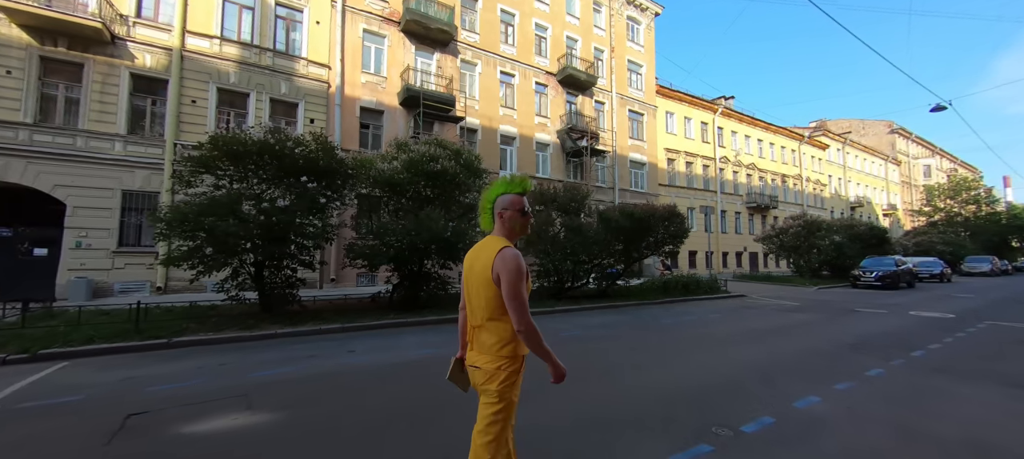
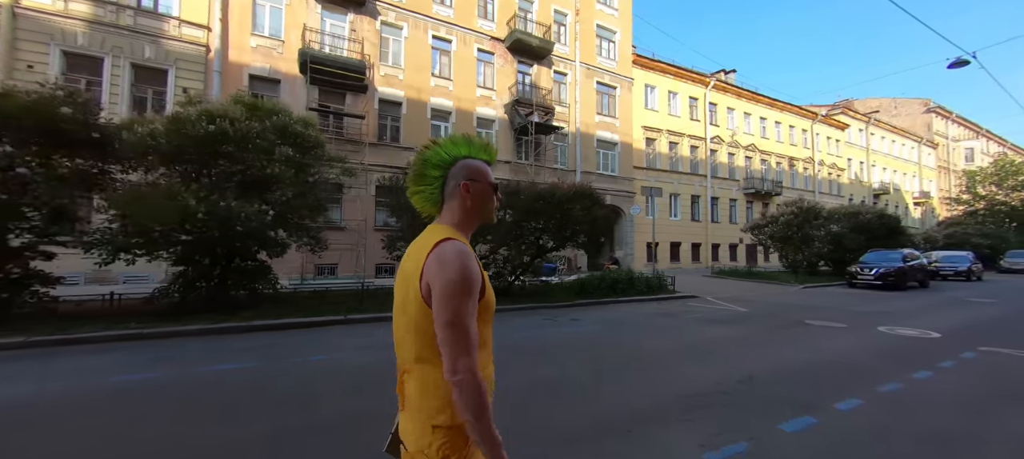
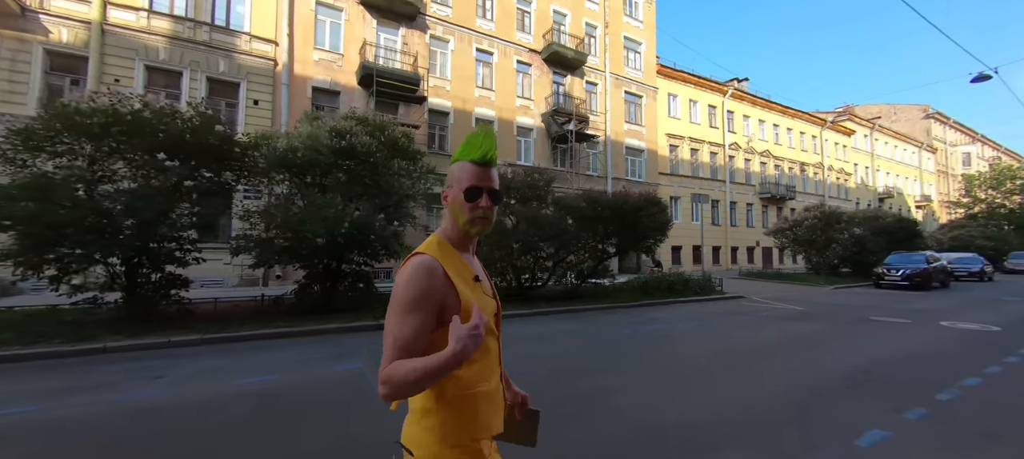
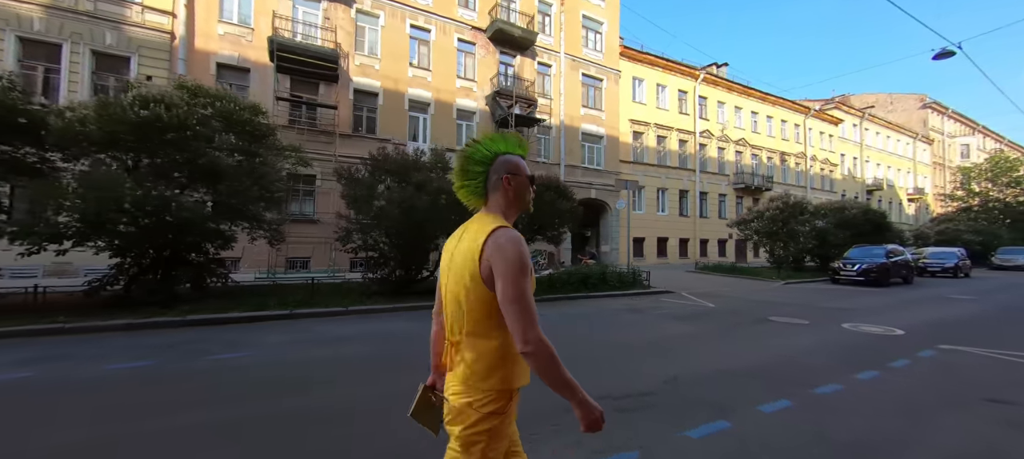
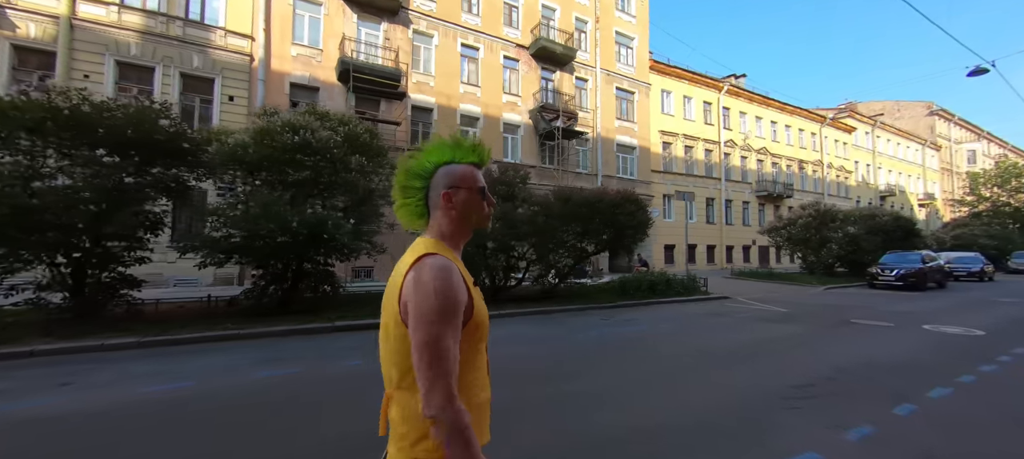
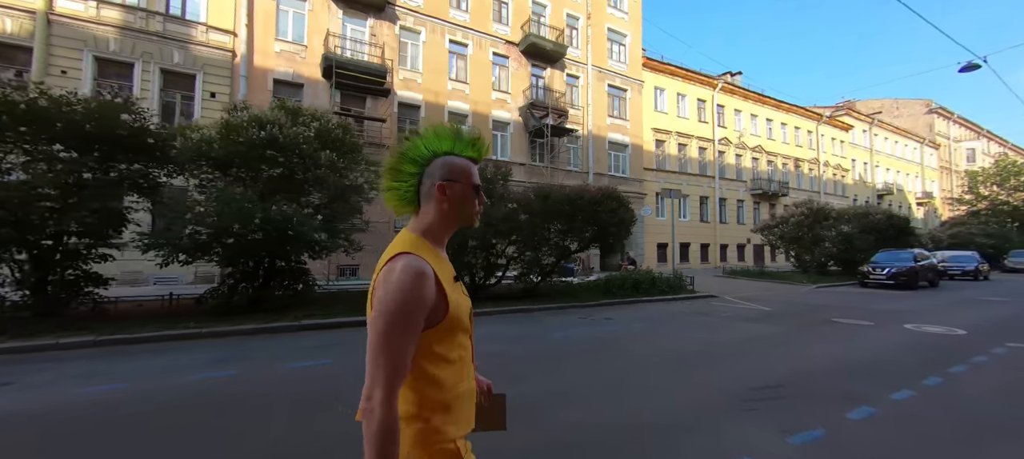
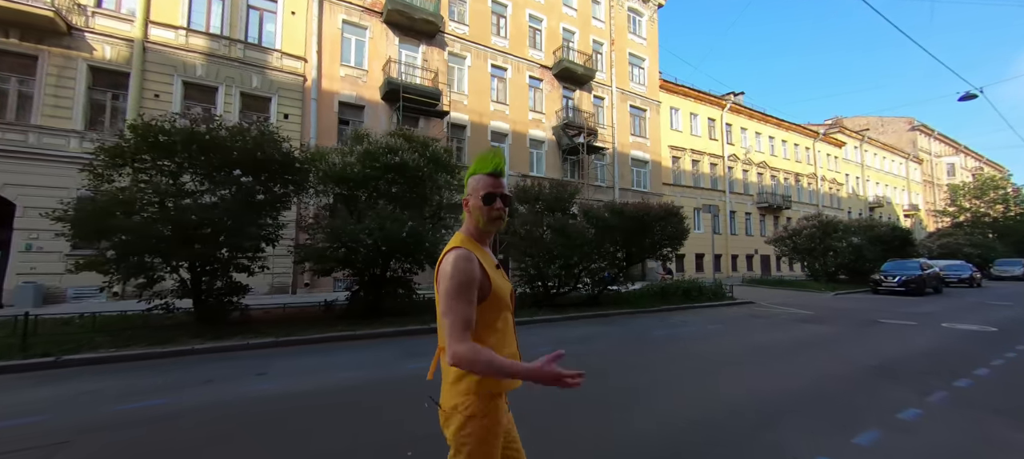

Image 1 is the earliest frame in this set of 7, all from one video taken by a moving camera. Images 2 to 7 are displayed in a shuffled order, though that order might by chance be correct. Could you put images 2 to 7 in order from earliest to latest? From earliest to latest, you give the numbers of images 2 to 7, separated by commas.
7, 3, 5, 6, 2, 4
